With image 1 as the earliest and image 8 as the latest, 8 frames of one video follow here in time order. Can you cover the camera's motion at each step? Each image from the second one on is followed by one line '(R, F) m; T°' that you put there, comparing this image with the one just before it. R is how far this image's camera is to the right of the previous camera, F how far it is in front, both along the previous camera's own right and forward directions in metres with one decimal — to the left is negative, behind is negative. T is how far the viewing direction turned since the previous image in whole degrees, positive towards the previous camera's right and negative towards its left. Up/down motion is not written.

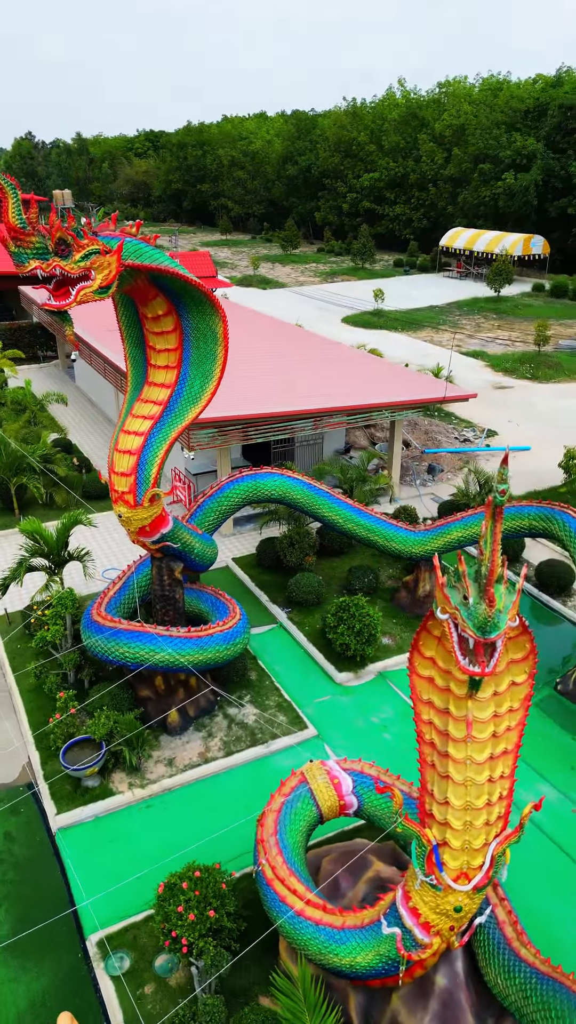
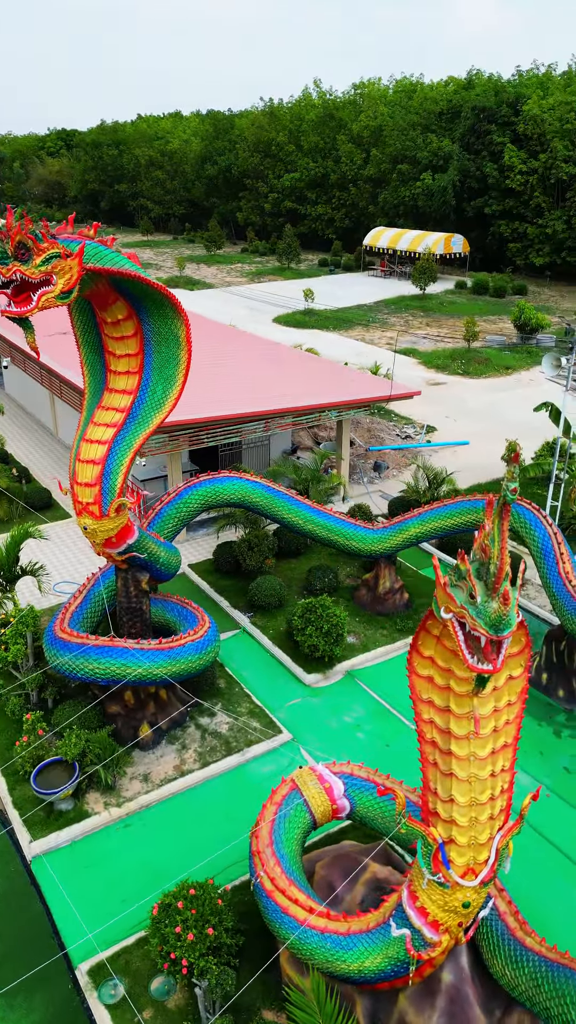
(-0.5, +0.1) m; +5°
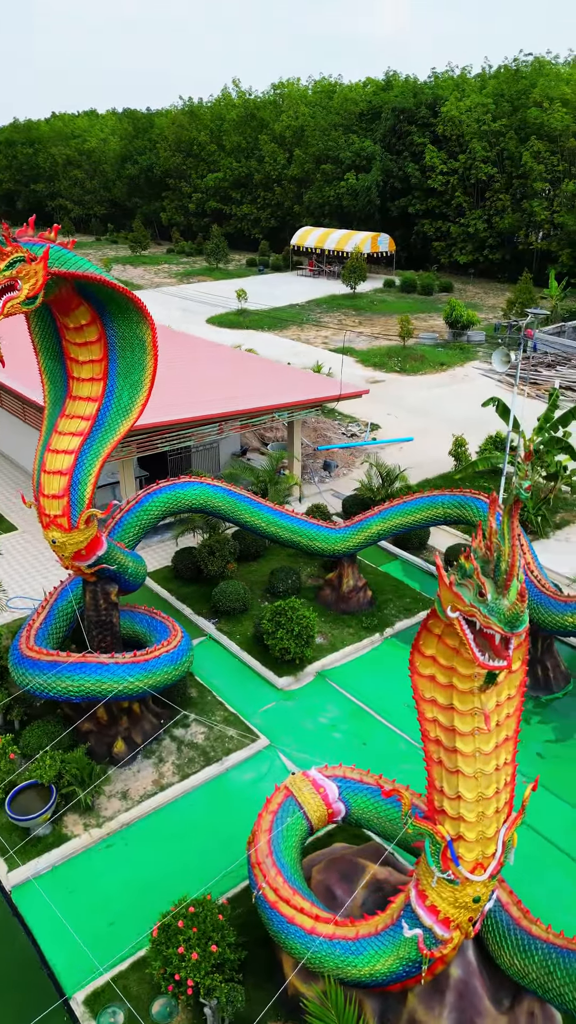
(-0.5, +0.1) m; +5°
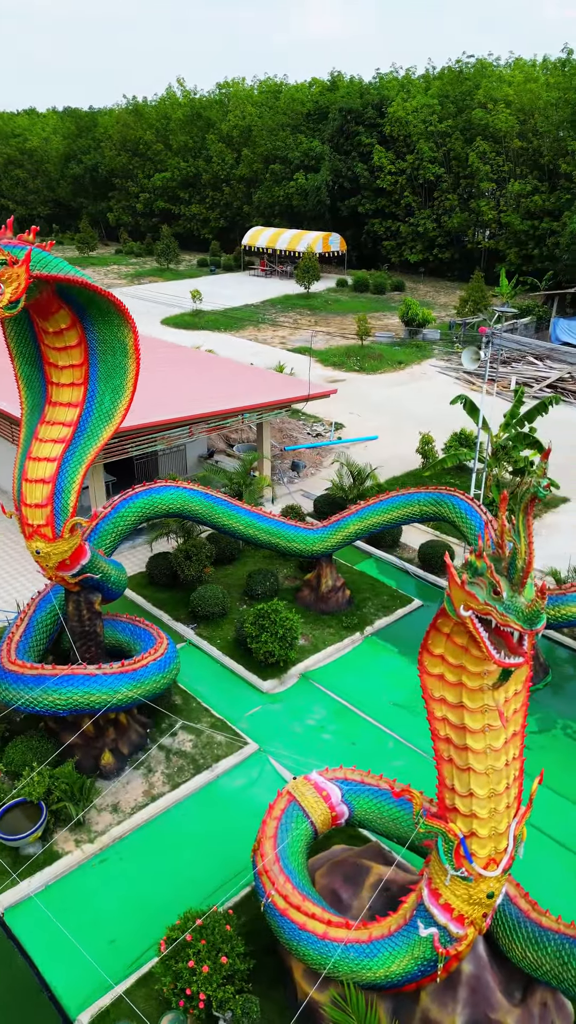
(-0.4, +0.1) m; +4°
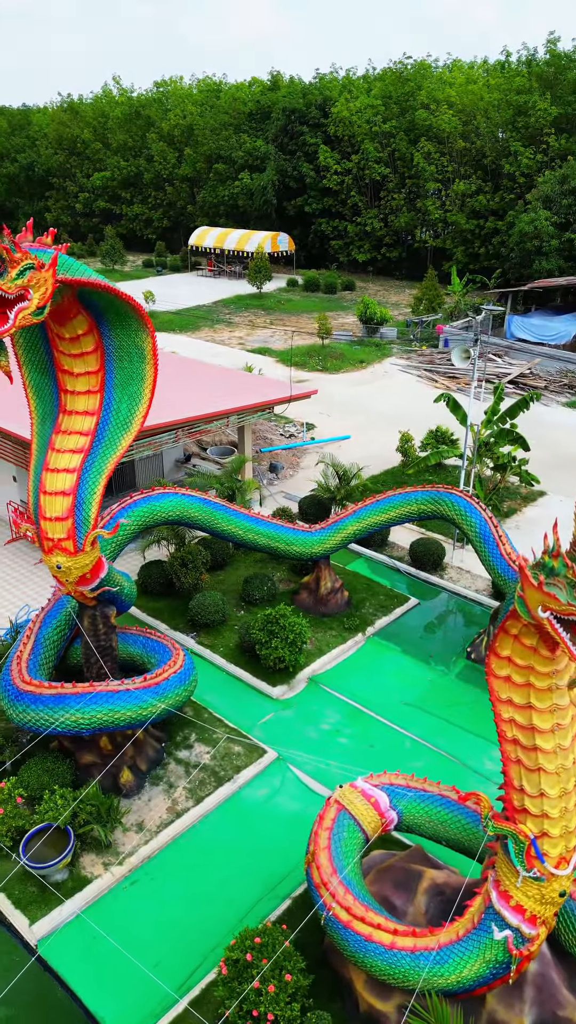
(-0.9, +0.2) m; +4°
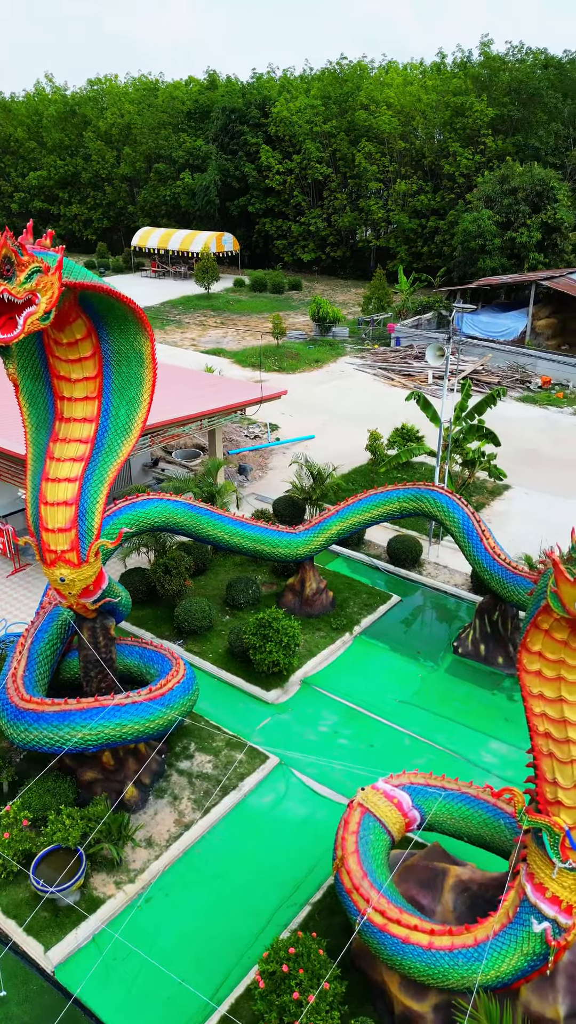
(-0.7, +0.1) m; +4°
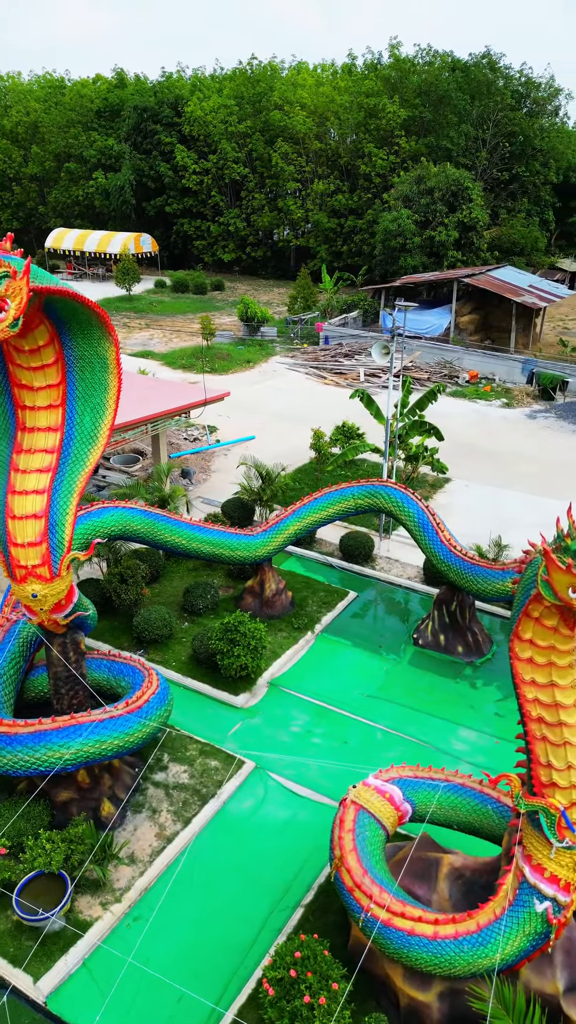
(-0.5, +0.1) m; +6°
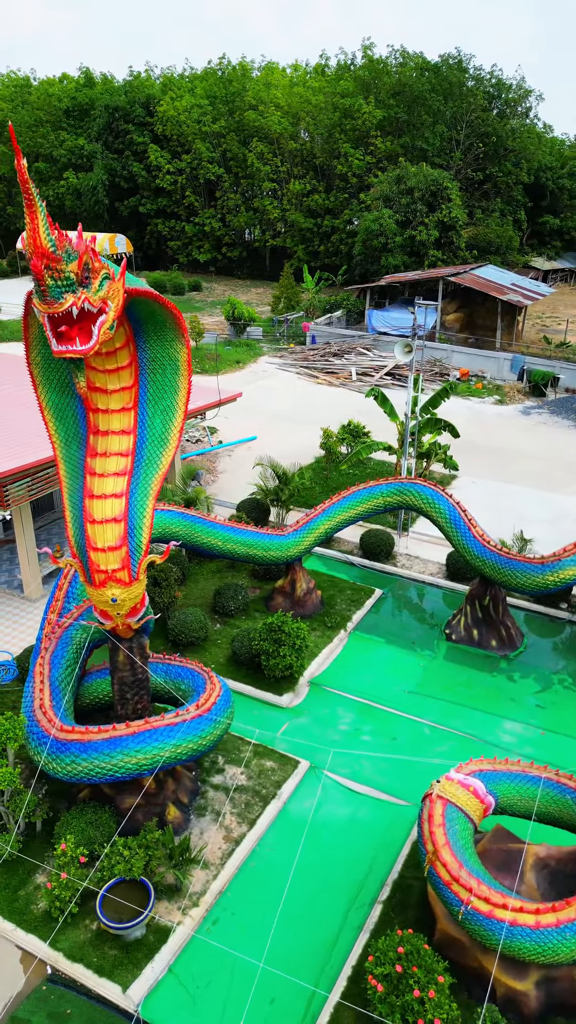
(-1.2, 0.0) m; +2°
